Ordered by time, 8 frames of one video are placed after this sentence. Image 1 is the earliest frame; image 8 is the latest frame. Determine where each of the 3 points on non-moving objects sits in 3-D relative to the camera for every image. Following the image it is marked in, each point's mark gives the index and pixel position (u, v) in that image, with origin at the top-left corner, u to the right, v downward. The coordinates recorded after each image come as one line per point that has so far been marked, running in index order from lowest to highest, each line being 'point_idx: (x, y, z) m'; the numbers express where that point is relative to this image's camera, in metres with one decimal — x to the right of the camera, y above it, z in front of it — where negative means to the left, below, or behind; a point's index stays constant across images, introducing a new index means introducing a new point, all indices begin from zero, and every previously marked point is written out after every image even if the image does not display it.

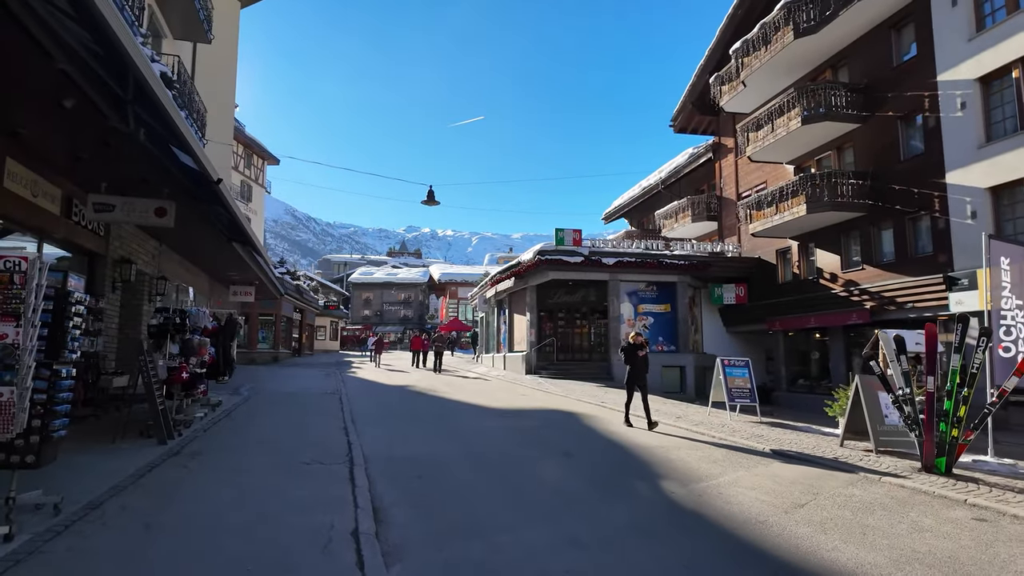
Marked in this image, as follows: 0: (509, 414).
0: (0.0, -2.6, +12.0) m
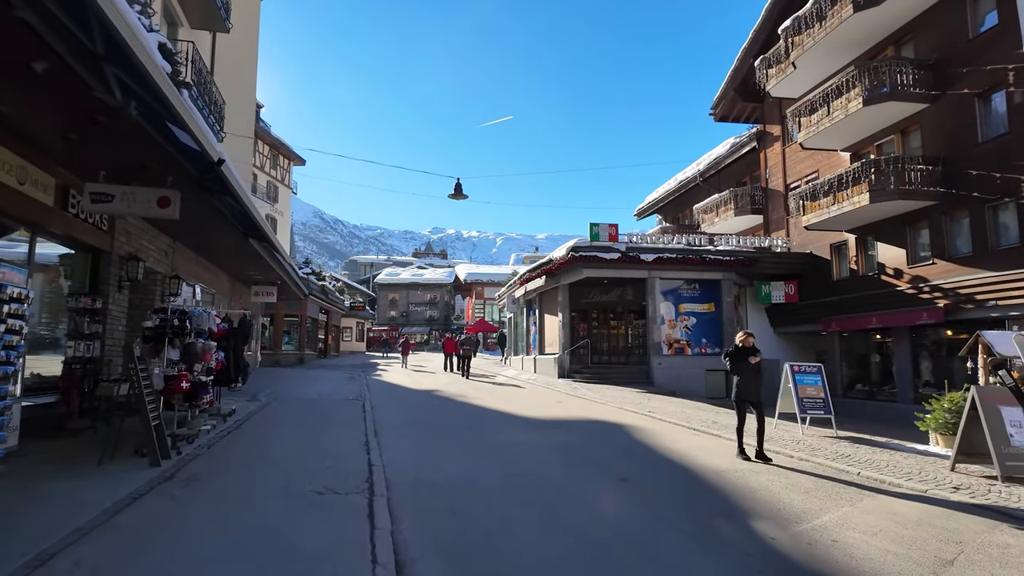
0: (+0.7, -2.6, +10.9) m
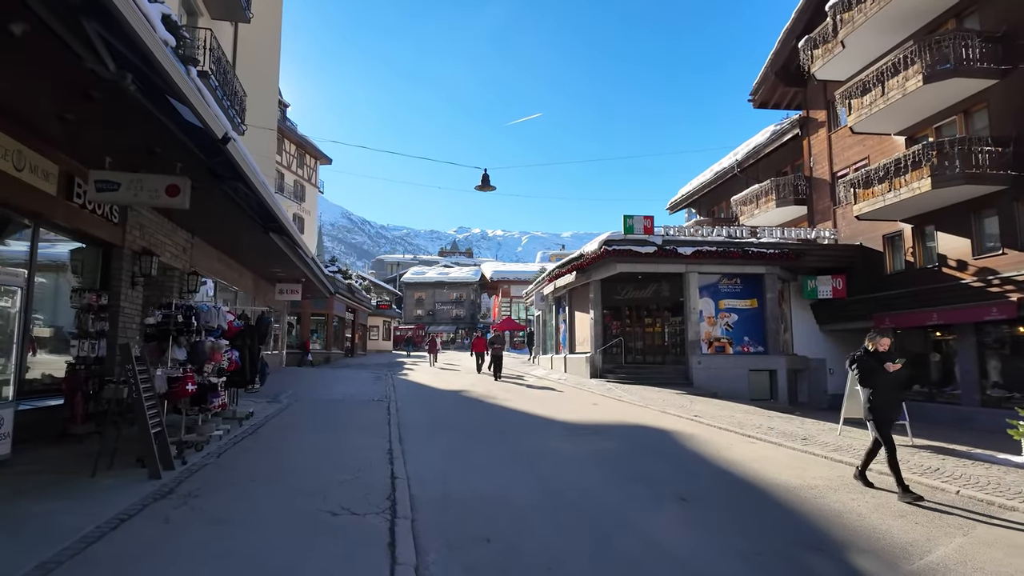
0: (+1.3, -2.4, +10.0) m
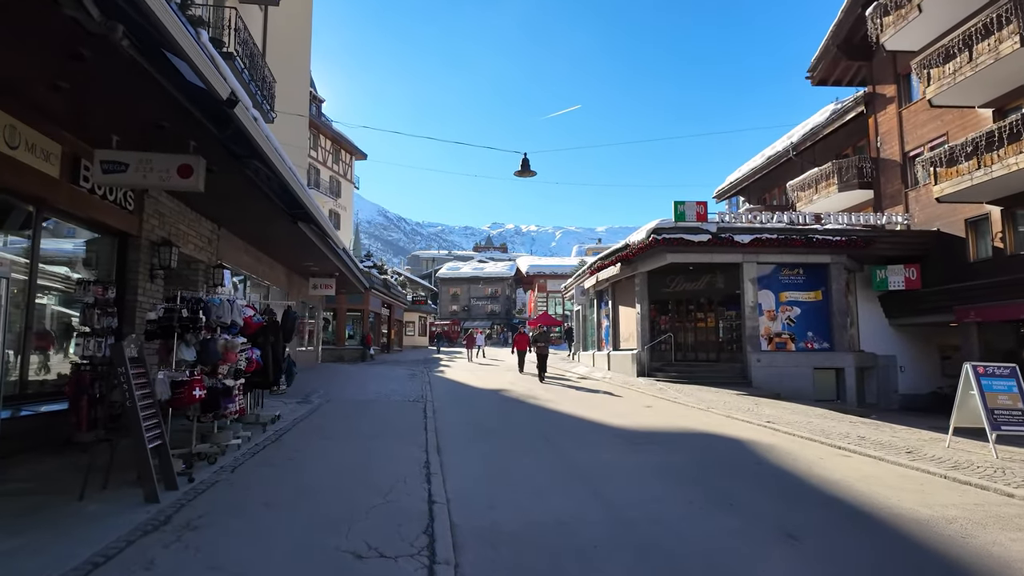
0: (+2.1, -2.3, +8.9) m
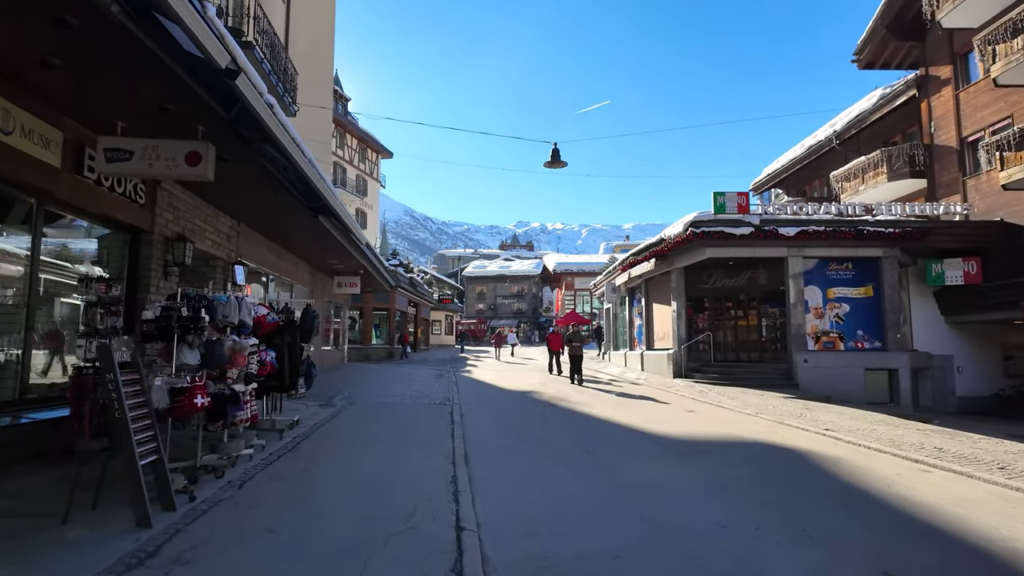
0: (+2.6, -2.2, +8.1) m
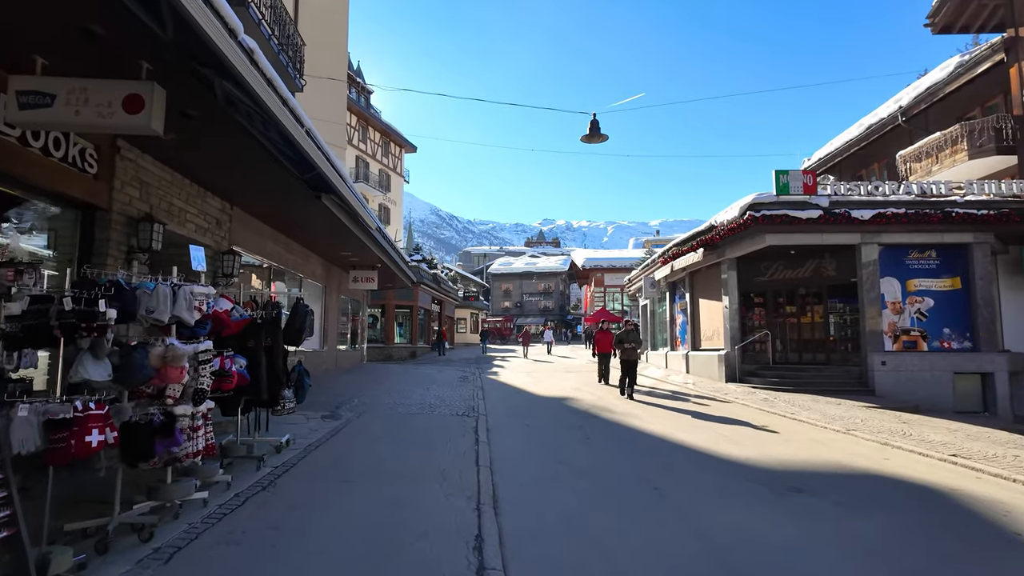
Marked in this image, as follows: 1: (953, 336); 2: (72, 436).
0: (+3.0, -2.1, +6.2) m
1: (+10.8, -1.2, +14.3) m
2: (-2.5, -0.8, +3.3) m
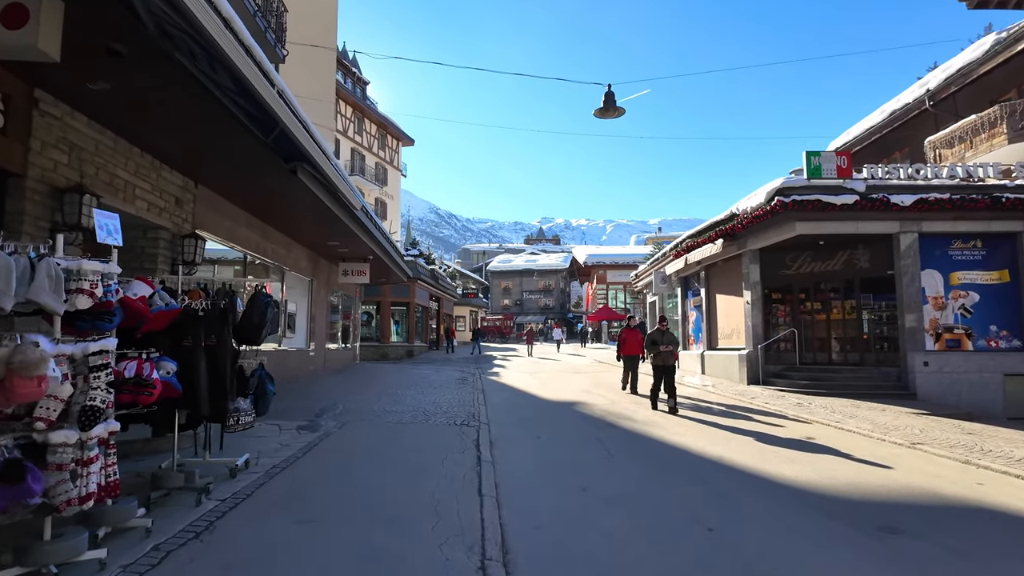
0: (+3.1, -1.9, +4.9) m
1: (+10.9, -1.0, +13.0) m
2: (-2.4, -0.7, +2.0) m
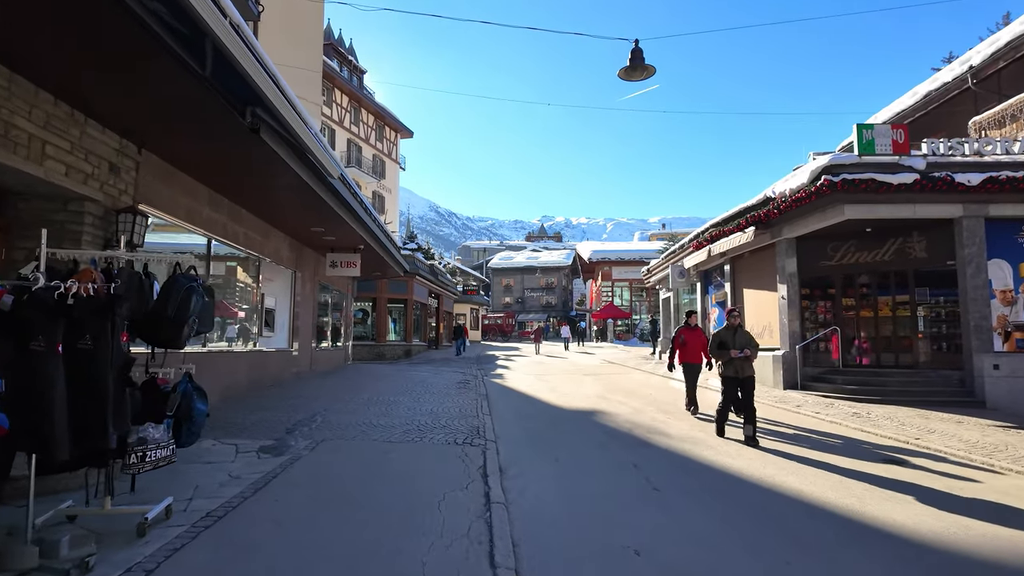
0: (+3.3, -1.8, +3.2) m
1: (+11.1, -0.9, +11.4) m
2: (-2.2, -0.6, +0.3) m
